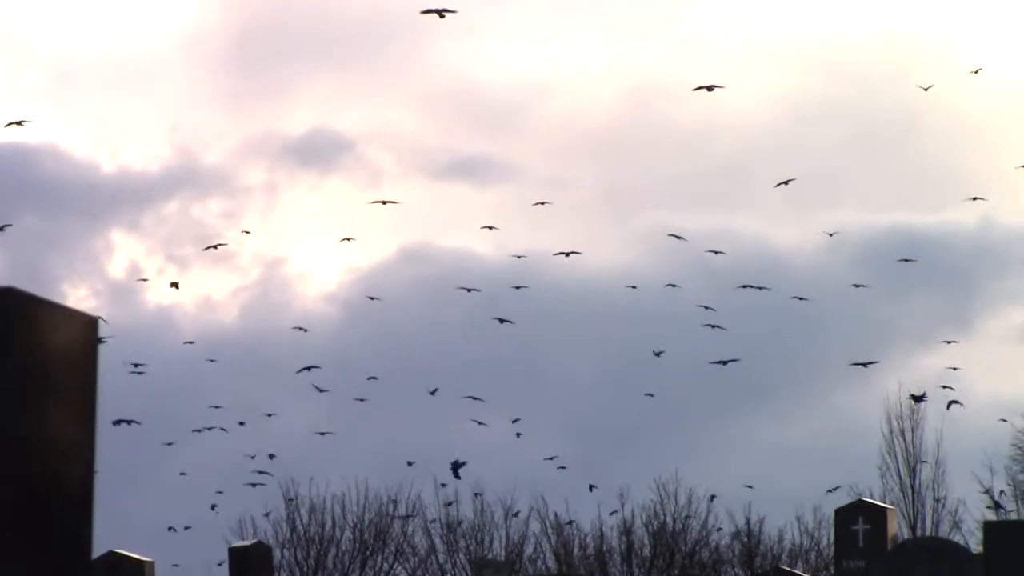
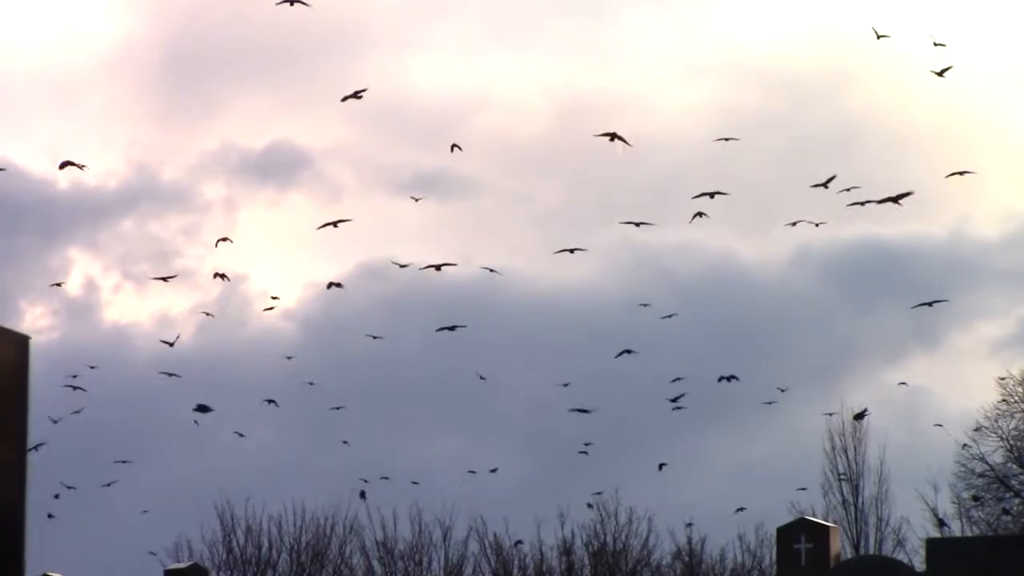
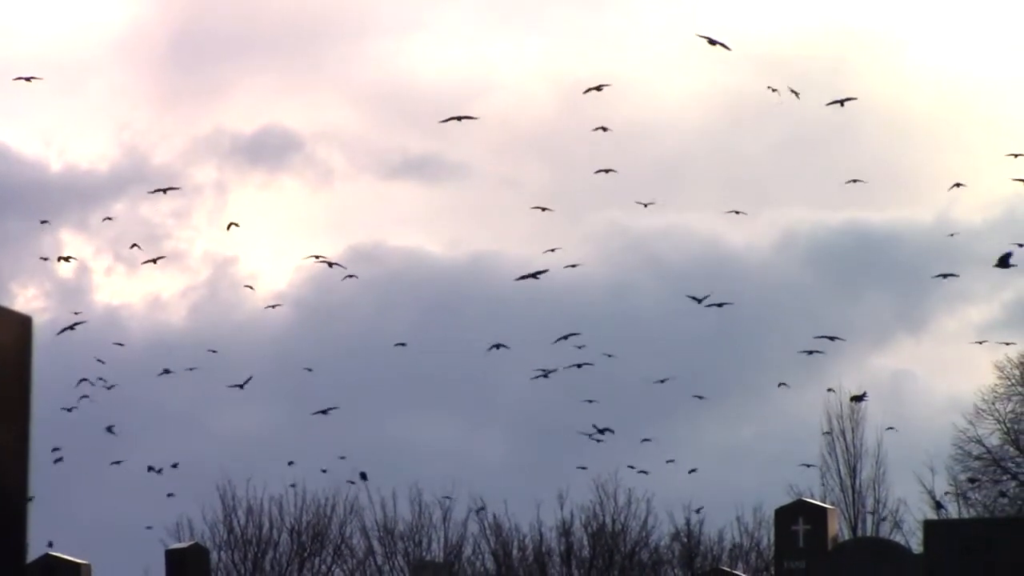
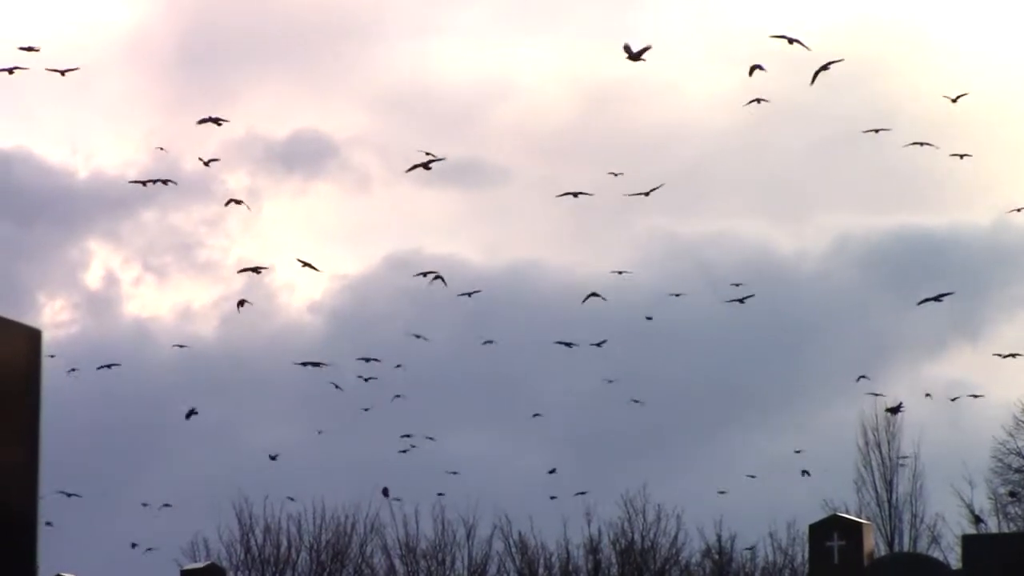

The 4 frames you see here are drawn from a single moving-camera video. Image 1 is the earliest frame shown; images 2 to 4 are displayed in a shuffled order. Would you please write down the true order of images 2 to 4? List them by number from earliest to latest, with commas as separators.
3, 2, 4
